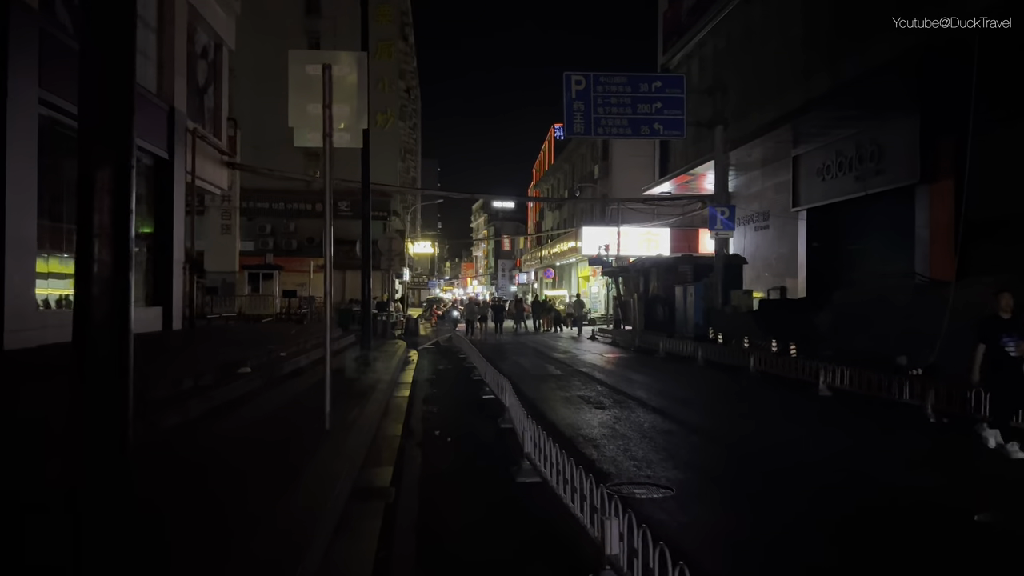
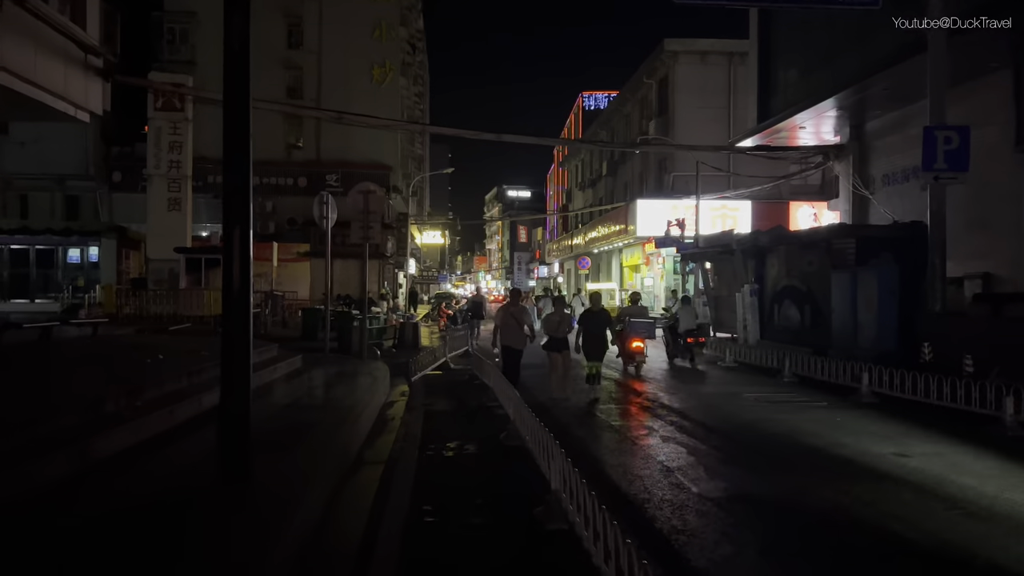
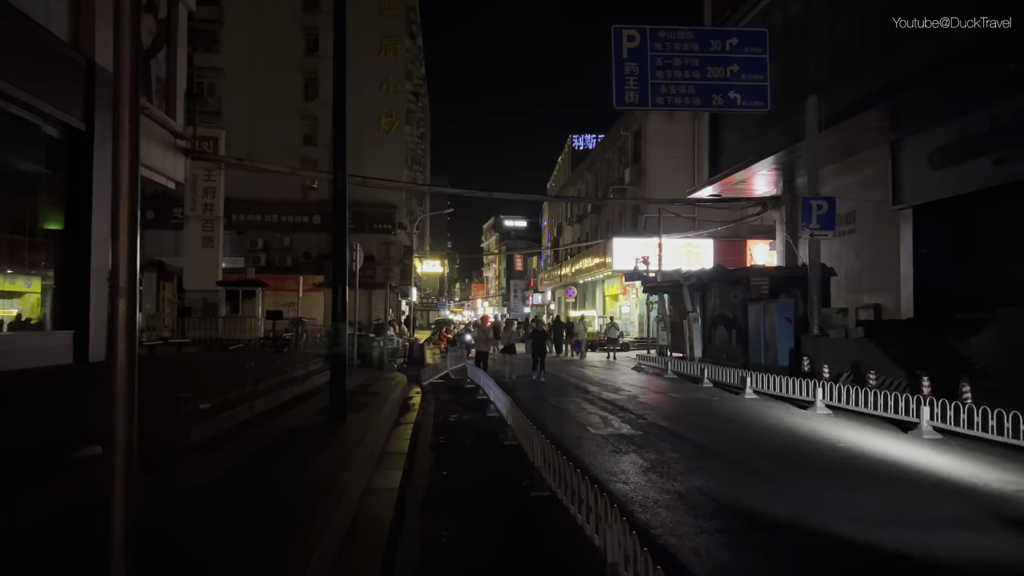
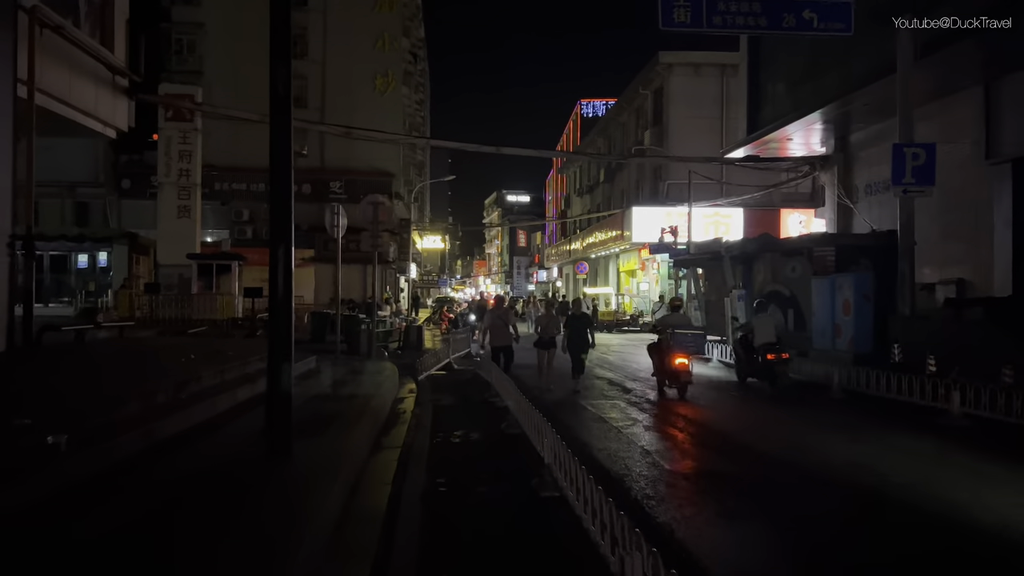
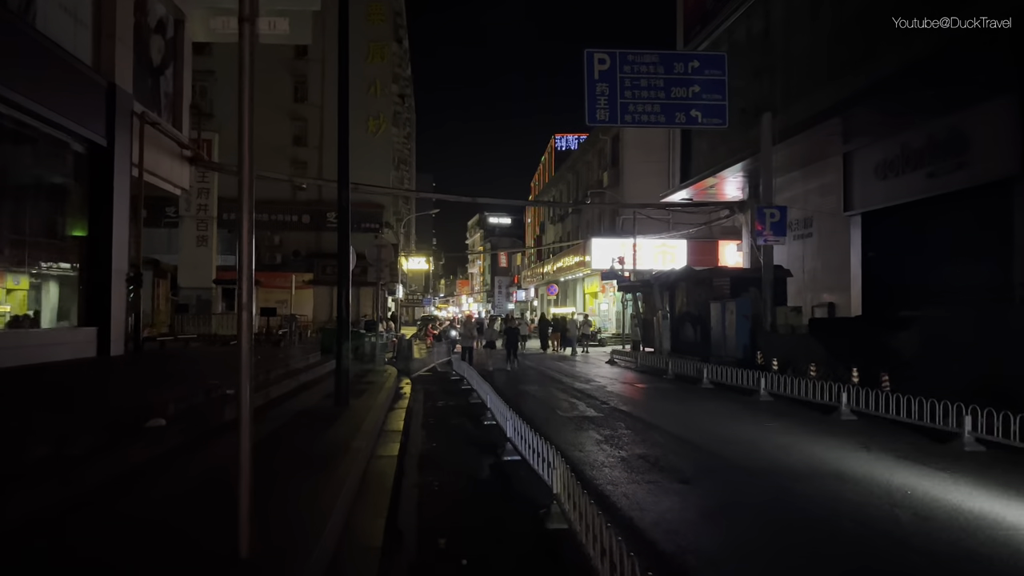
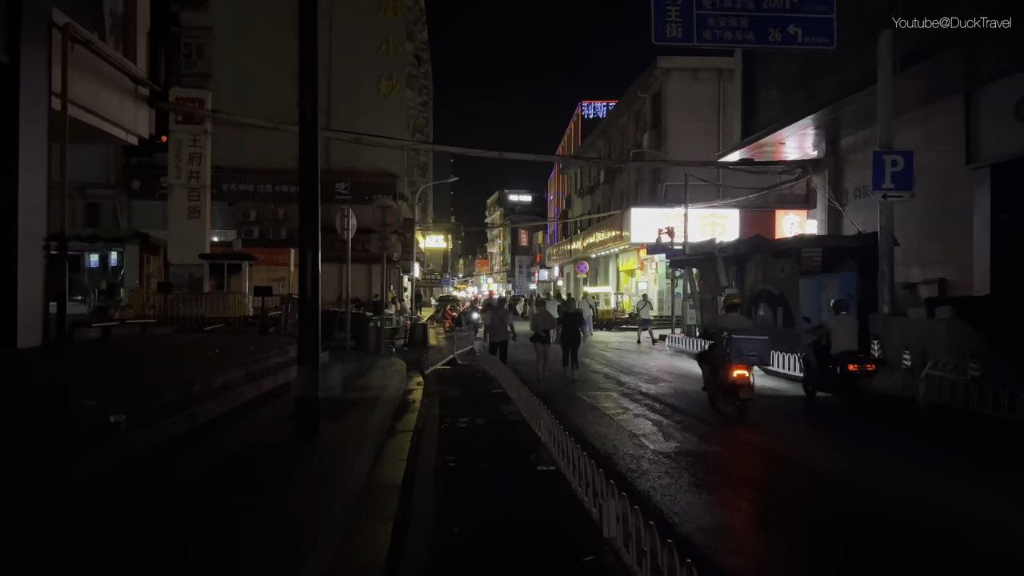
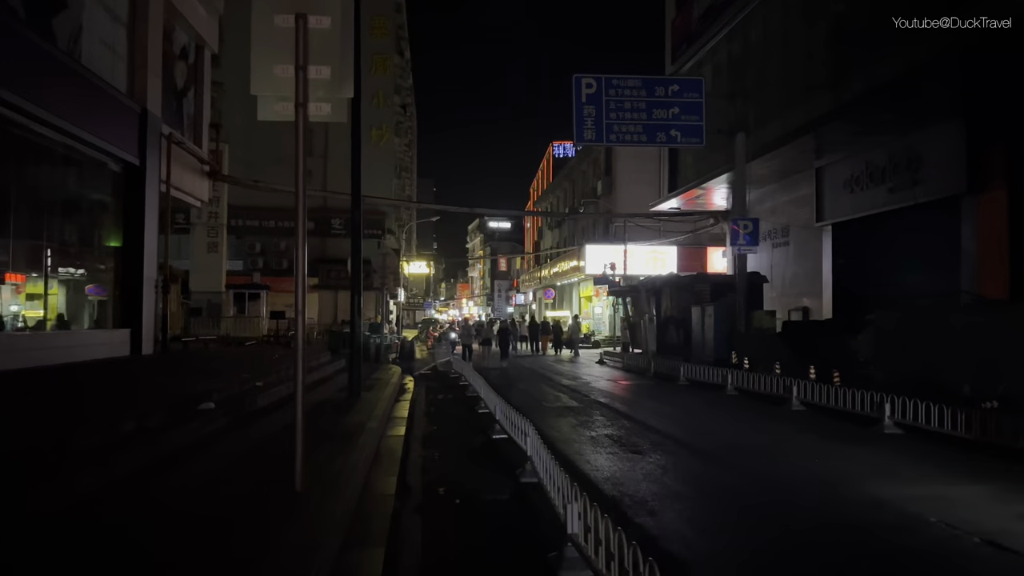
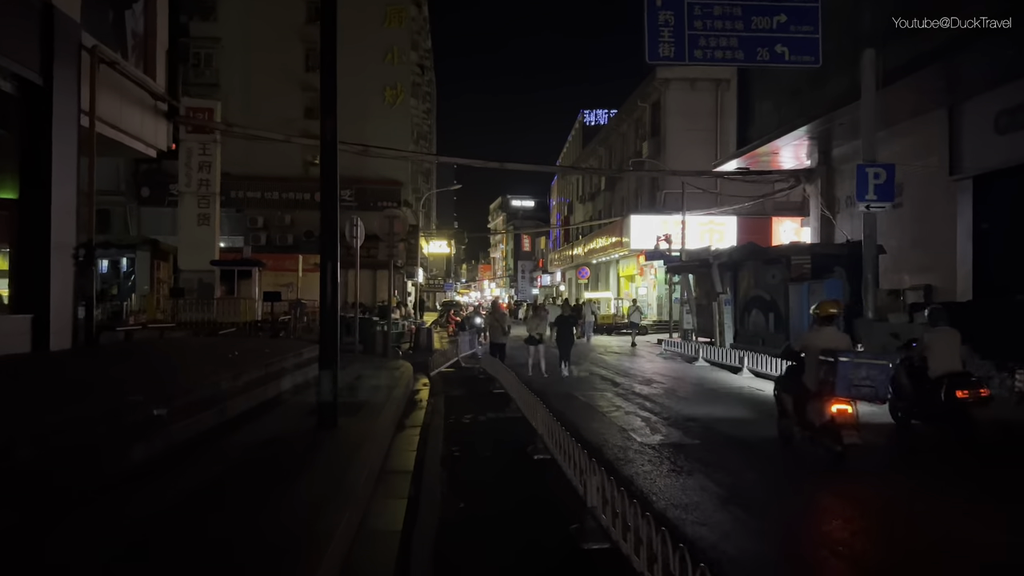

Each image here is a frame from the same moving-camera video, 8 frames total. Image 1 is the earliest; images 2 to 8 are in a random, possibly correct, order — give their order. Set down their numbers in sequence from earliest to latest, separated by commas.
7, 5, 3, 8, 6, 4, 2
